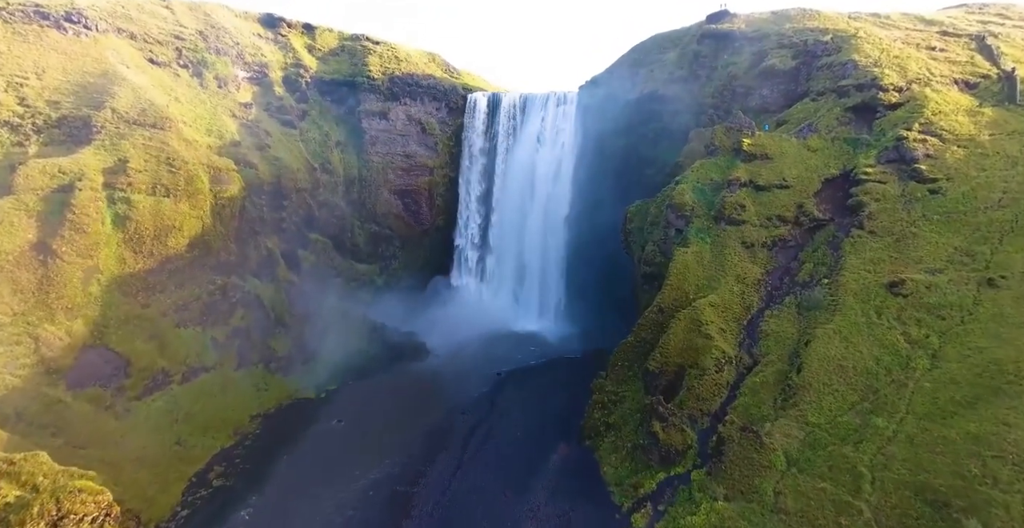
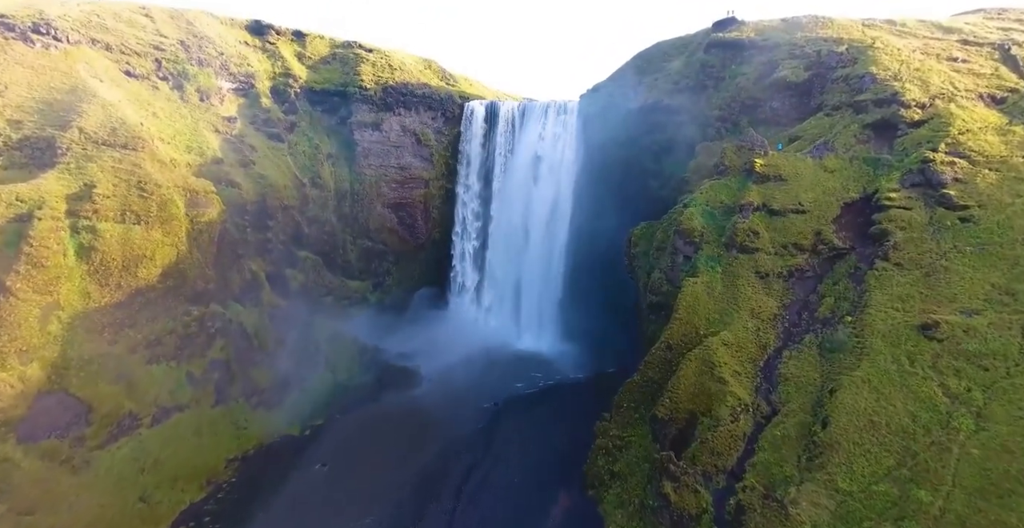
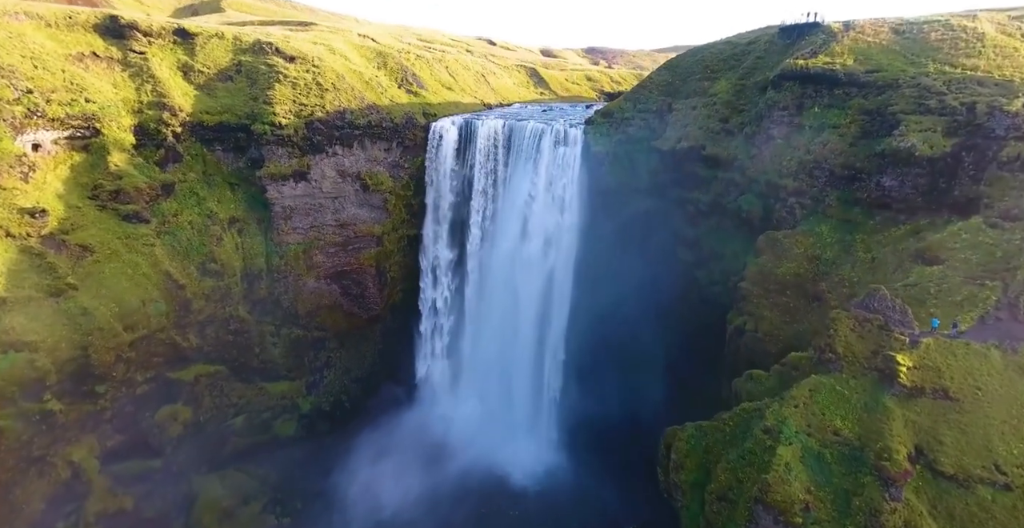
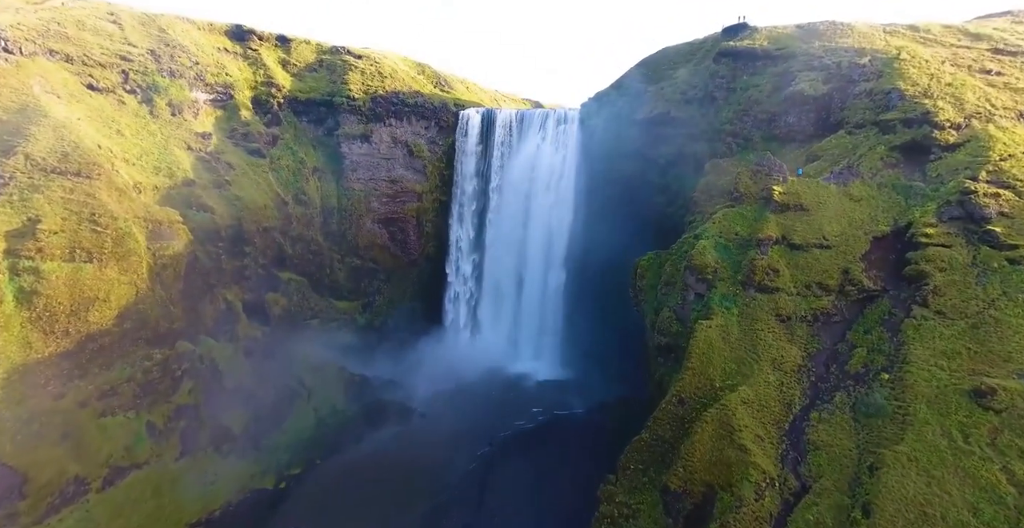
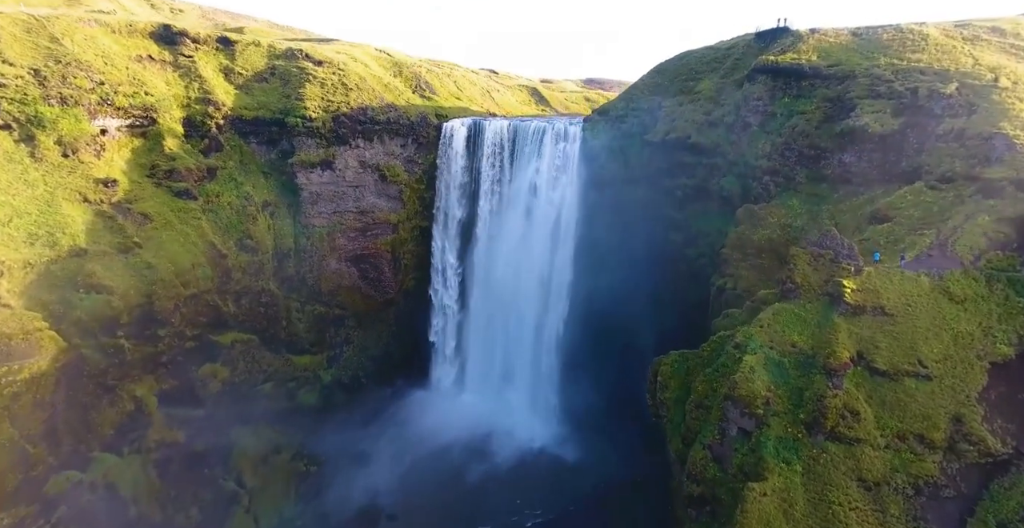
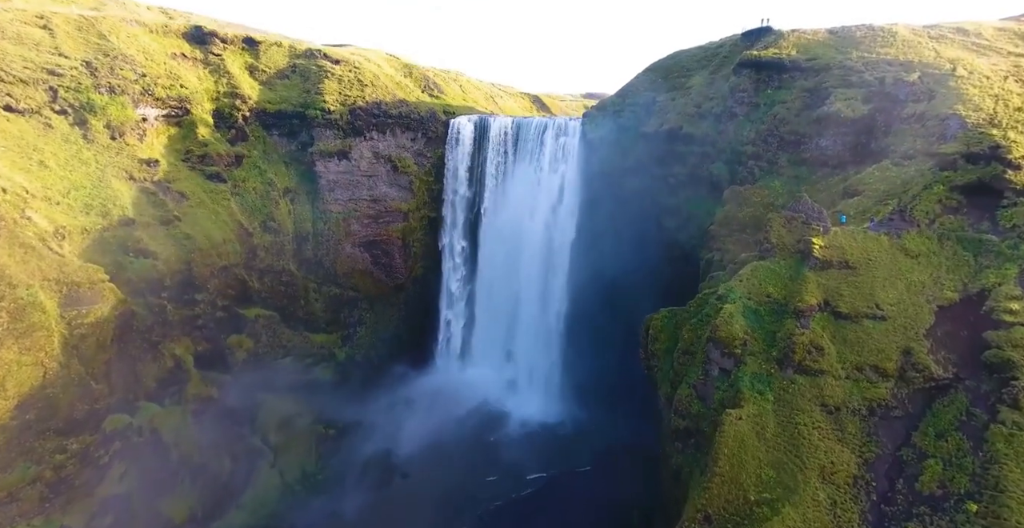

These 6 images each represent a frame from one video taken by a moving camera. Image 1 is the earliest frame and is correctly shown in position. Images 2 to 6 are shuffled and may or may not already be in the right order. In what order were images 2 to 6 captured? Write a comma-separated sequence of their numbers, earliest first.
2, 4, 6, 5, 3
